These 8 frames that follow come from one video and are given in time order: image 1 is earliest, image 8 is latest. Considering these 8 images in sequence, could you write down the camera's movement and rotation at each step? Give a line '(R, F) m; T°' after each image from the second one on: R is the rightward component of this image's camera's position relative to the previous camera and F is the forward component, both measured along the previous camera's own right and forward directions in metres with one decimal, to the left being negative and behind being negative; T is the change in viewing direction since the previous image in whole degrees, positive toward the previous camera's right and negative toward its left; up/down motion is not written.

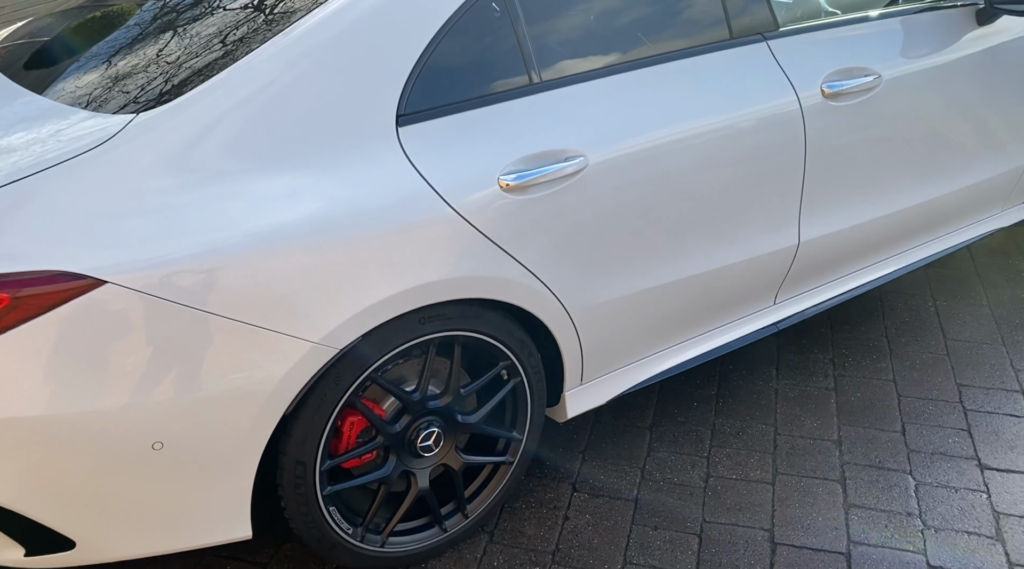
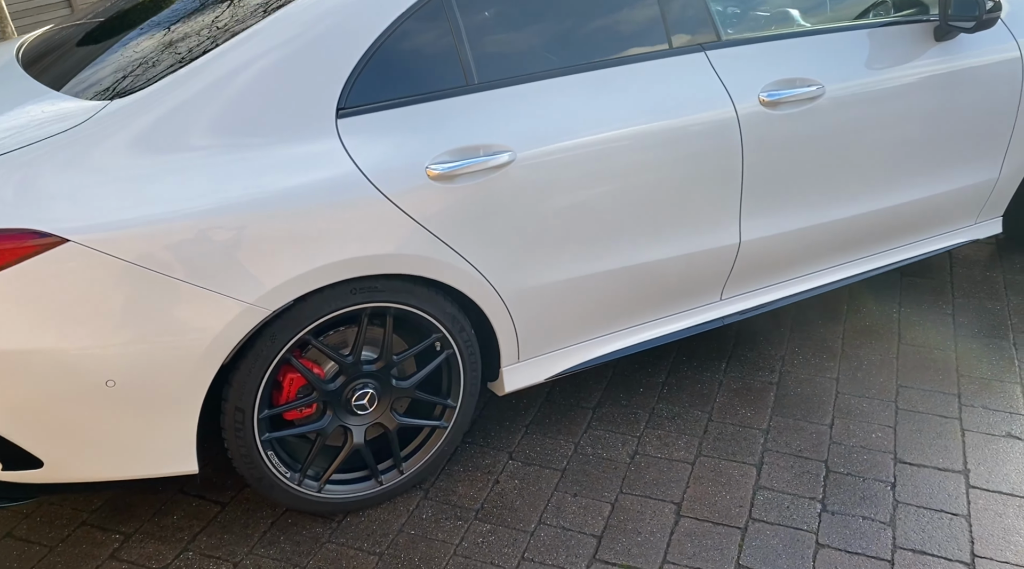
(+0.5, -0.2) m; -5°
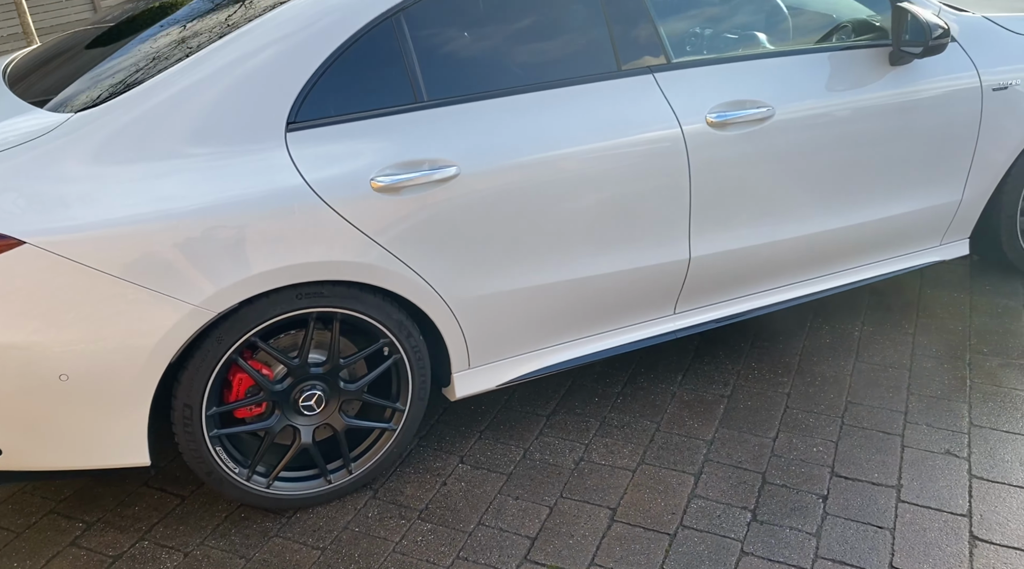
(+0.3, -0.1) m; -2°
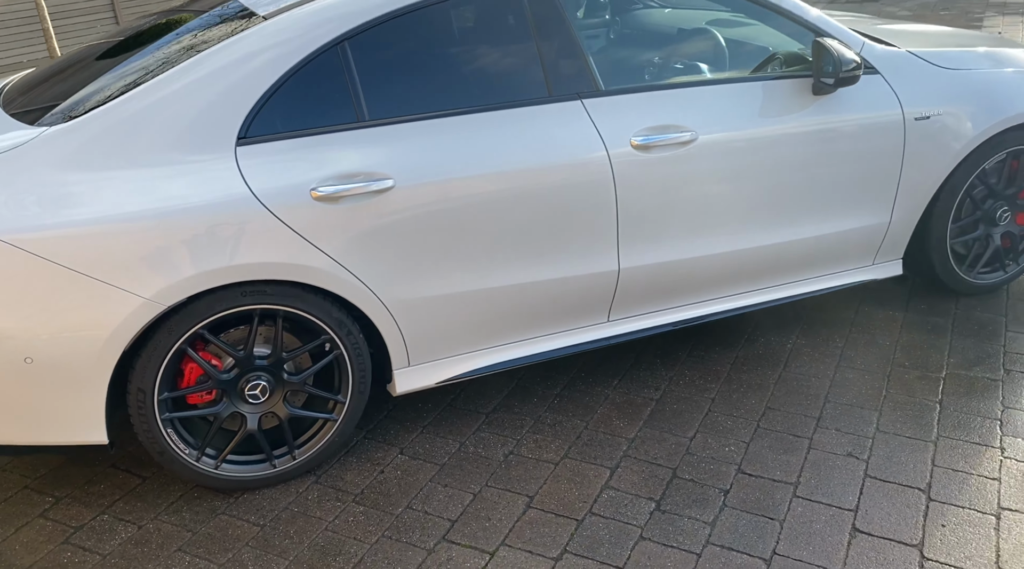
(+0.3, -0.3) m; -2°
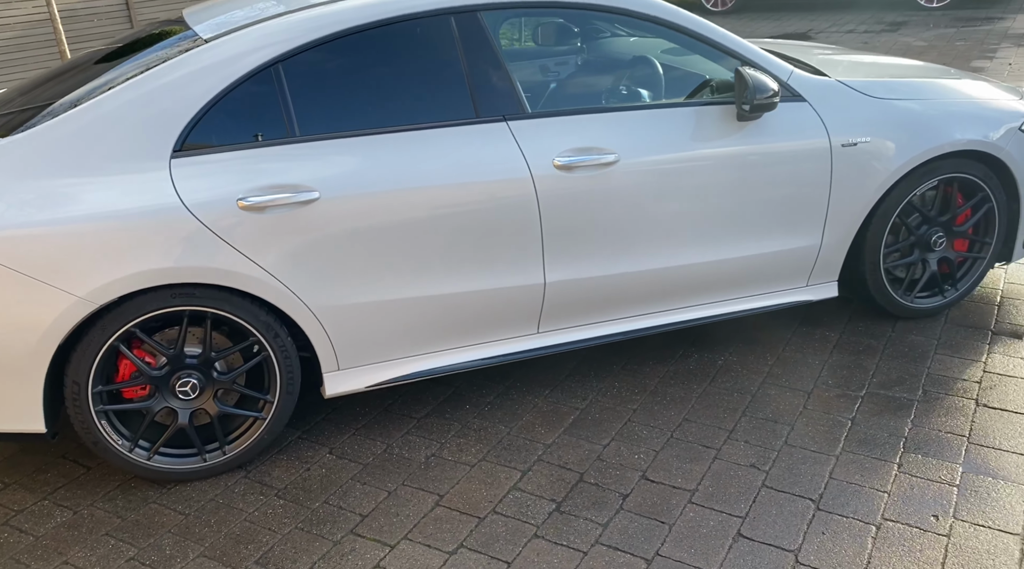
(+0.4, -0.2) m; -2°
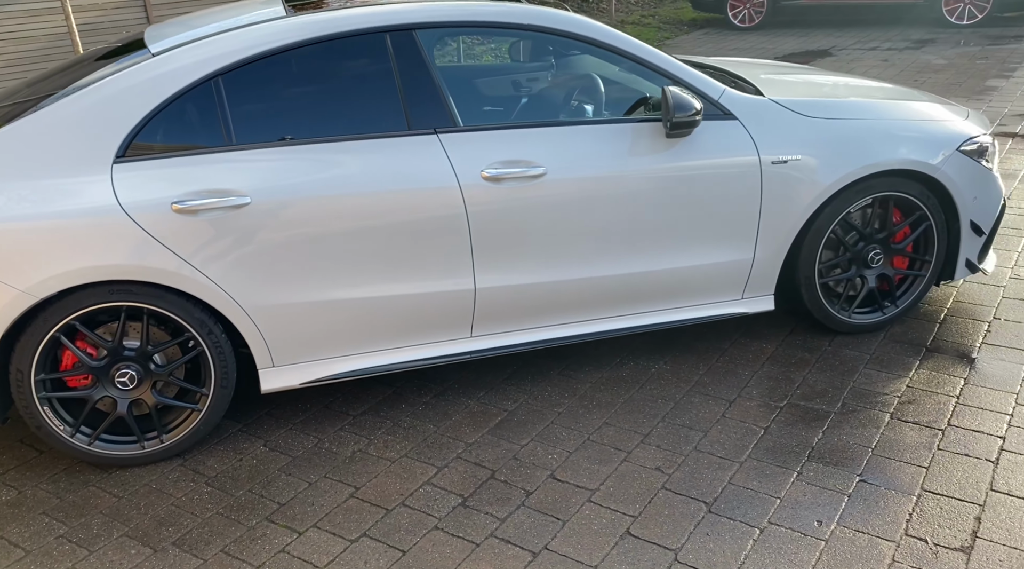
(+0.5, -0.2) m; -3°
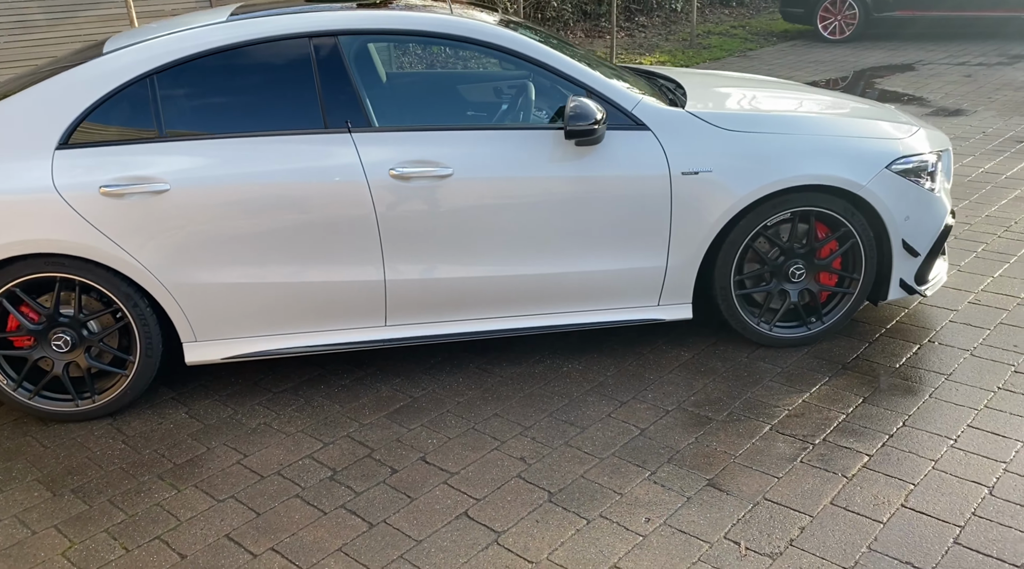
(+0.9, -0.1) m; -7°
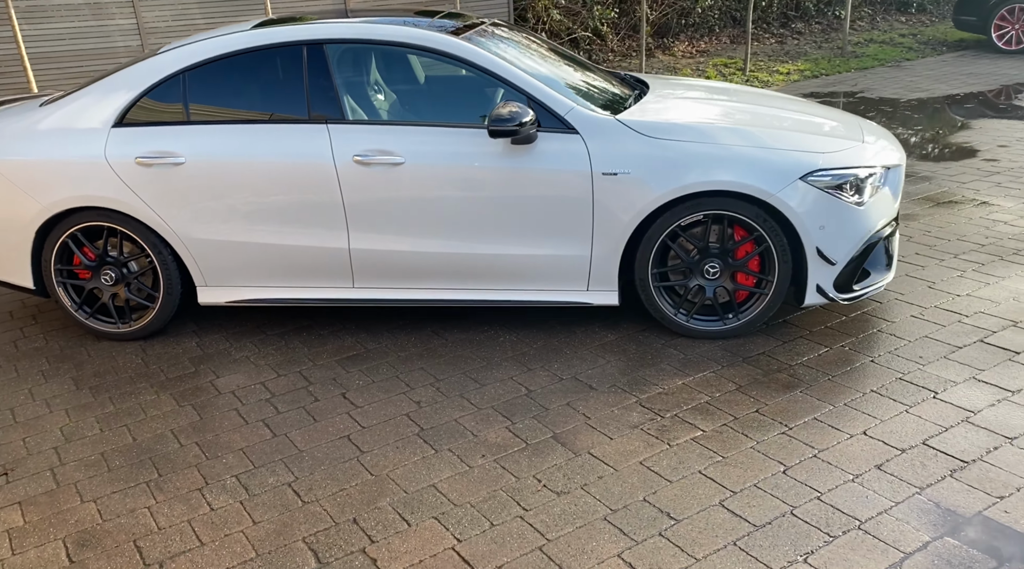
(+1.4, -0.5) m; -13°
